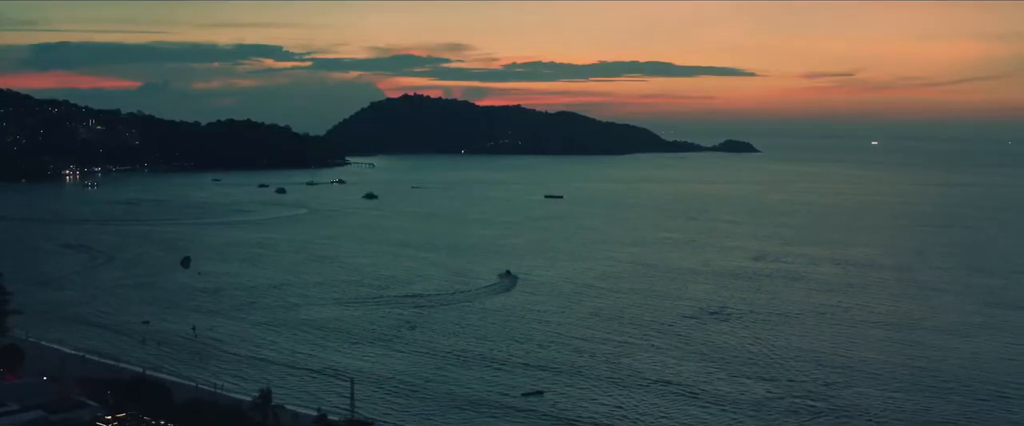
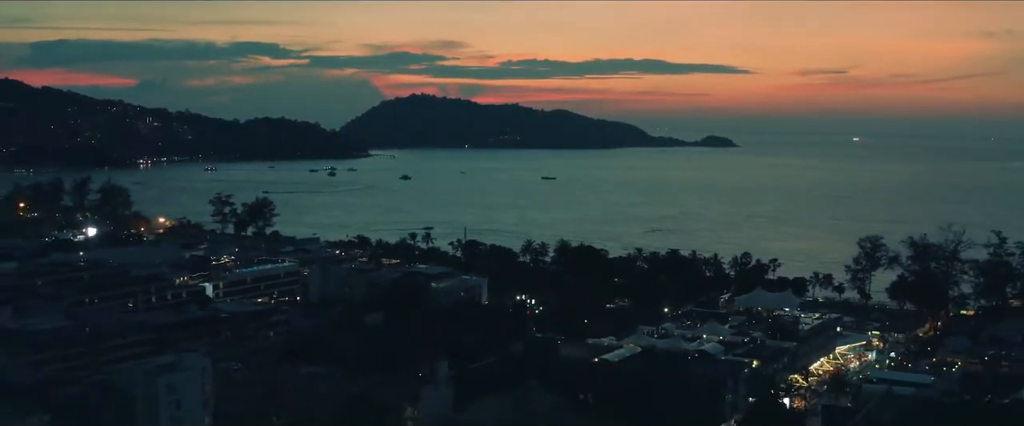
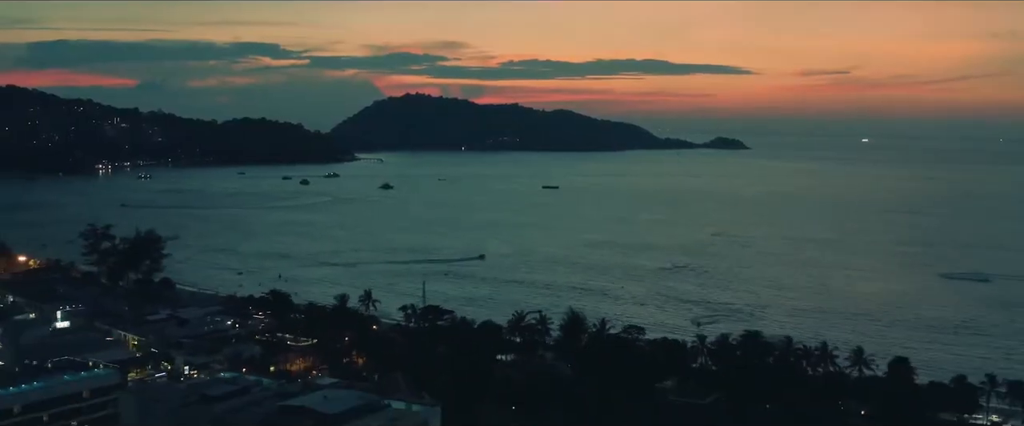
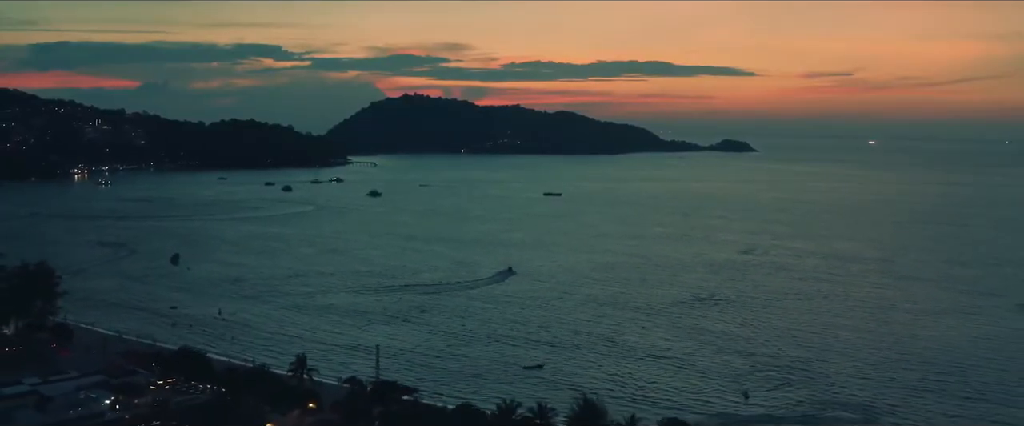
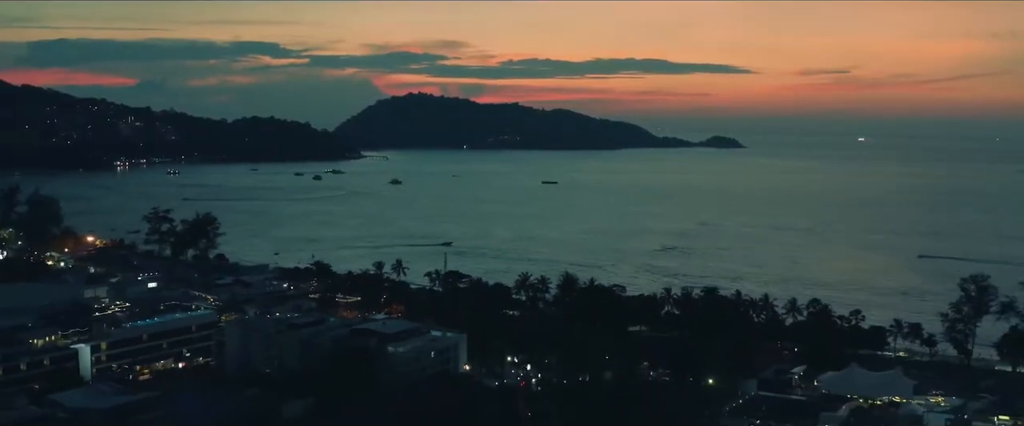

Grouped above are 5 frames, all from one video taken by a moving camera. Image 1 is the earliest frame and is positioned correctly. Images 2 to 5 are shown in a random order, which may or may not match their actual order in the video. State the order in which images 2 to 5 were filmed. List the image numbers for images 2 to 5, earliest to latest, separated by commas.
4, 3, 5, 2
